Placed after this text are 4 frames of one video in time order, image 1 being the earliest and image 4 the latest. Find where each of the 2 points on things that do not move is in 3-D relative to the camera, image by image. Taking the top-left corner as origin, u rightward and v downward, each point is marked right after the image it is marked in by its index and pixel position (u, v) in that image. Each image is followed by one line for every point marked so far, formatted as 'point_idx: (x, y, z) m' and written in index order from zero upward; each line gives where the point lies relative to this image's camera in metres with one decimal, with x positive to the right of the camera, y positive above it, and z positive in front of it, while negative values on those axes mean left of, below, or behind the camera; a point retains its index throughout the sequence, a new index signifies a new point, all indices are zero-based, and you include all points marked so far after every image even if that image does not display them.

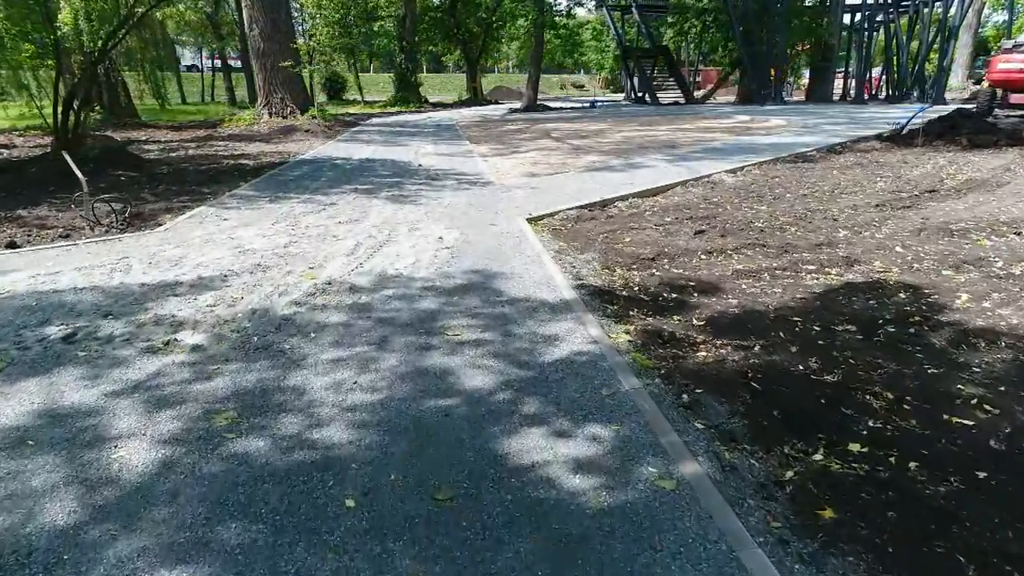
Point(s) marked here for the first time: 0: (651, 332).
0: (+0.8, -0.3, +4.0) m
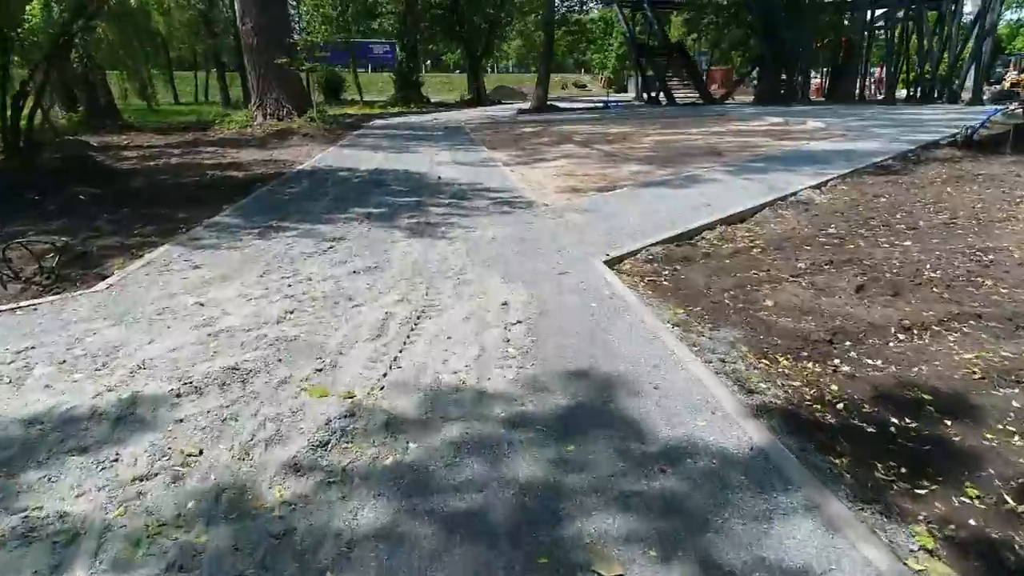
0: (+1.5, -0.8, +2.1) m
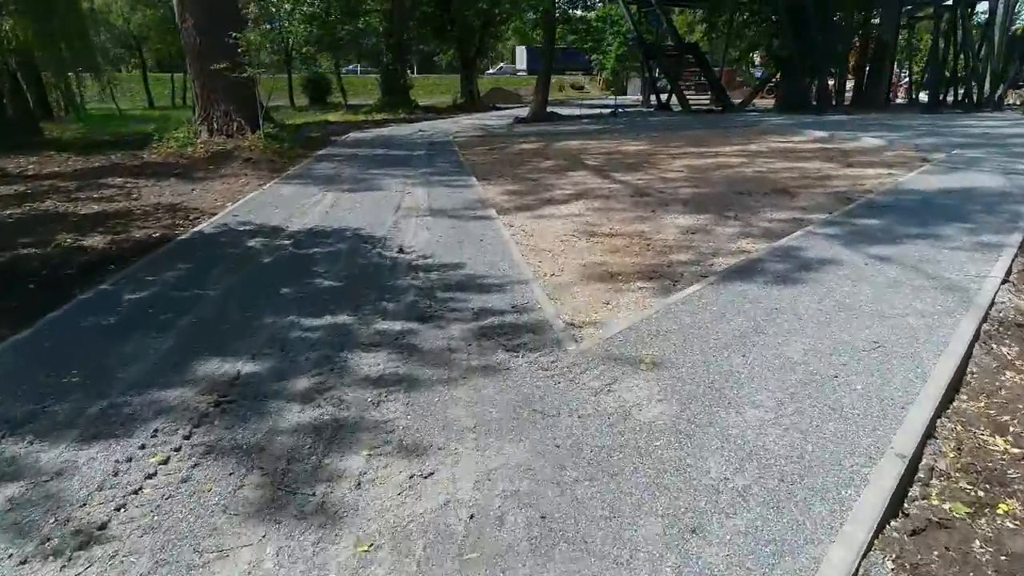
0: (+1.5, -2.2, -1.5) m
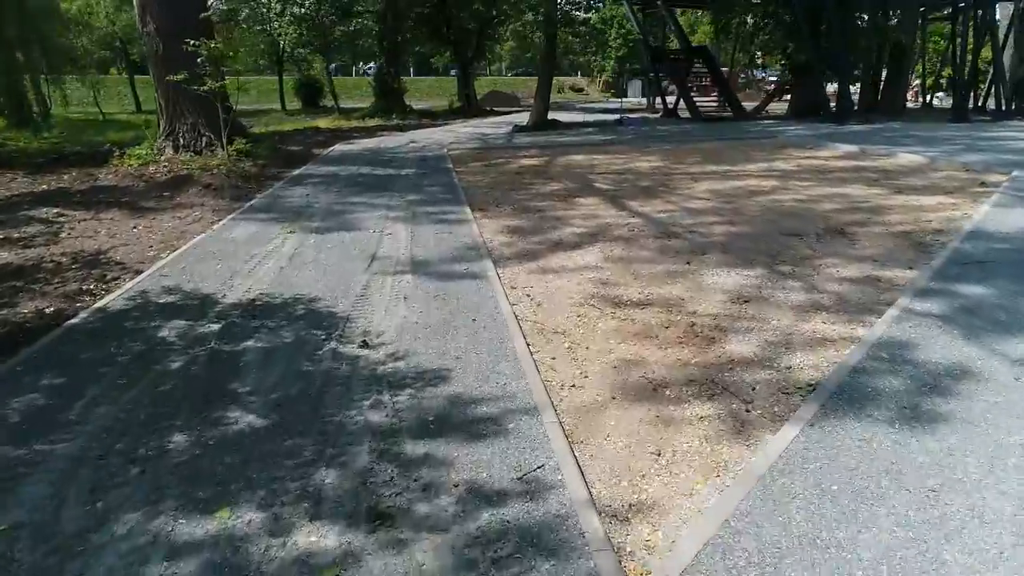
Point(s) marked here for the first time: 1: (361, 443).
0: (+1.6, -3.0, -3.4) m
1: (-0.8, -0.9, +3.7) m
